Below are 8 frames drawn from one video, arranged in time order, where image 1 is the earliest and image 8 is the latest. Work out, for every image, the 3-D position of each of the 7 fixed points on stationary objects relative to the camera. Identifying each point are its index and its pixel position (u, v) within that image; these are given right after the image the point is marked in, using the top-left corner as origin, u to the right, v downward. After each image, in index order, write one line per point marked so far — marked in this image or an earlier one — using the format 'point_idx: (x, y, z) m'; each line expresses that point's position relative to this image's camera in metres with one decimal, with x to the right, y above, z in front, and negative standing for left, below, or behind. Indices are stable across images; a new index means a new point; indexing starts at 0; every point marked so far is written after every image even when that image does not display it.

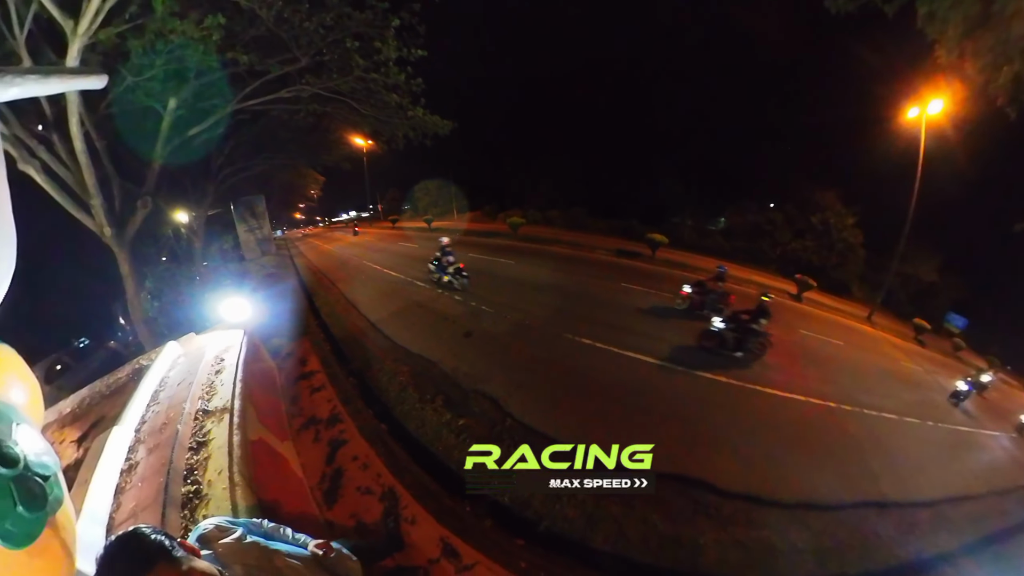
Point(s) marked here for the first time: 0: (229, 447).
0: (-1.8, -1.0, +2.6) m
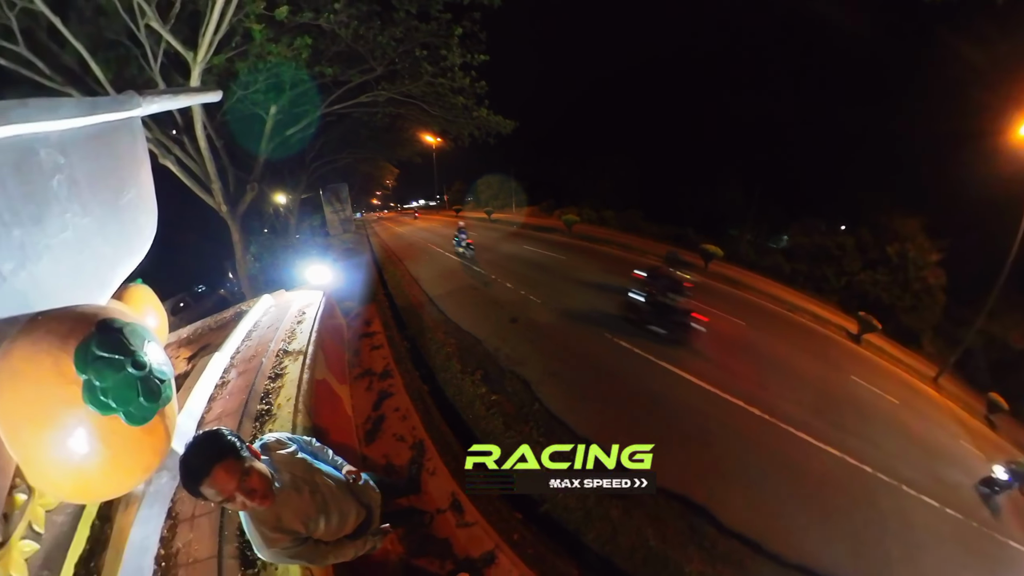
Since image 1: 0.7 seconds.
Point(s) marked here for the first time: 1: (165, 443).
0: (-1.7, -0.7, +3.3) m
1: (-1.5, -0.7, +2.0) m
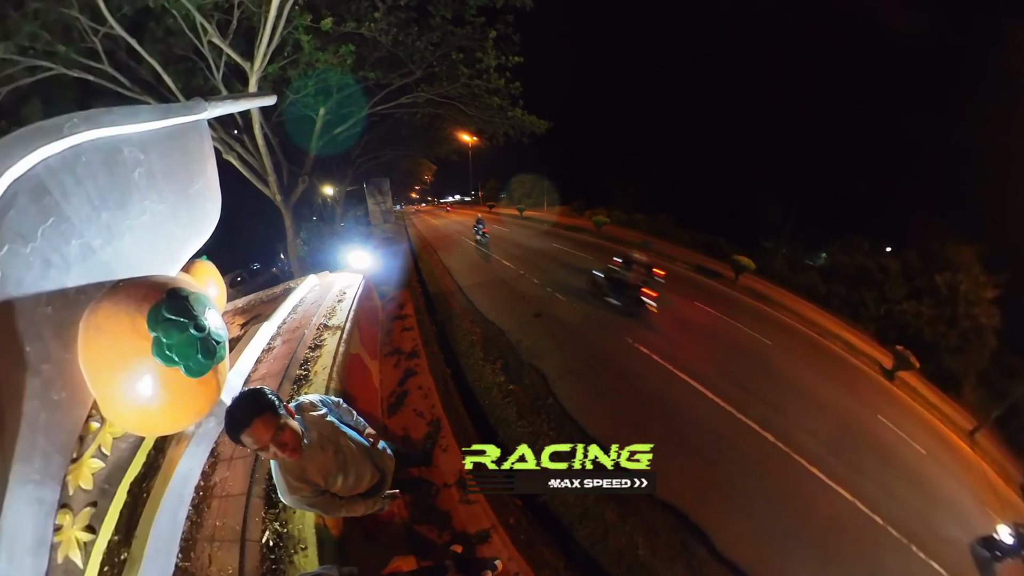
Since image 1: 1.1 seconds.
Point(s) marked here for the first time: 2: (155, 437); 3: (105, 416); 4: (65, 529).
0: (-1.5, -0.6, +3.7) m
1: (-1.6, -0.5, +2.4) m
2: (-1.8, -0.8, +2.2) m
3: (-1.8, -0.6, +2.0) m
4: (-1.7, -0.9, +1.7) m
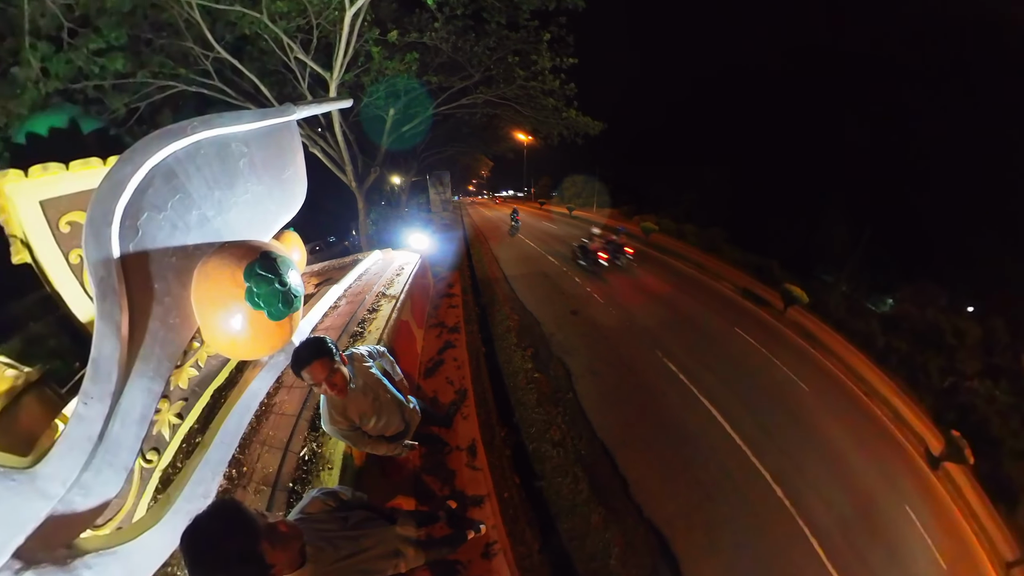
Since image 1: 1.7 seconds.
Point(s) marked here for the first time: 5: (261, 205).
0: (-1.2, -0.3, +4.3) m
1: (-1.6, -0.3, +3.1) m
2: (-1.9, -0.5, +3.0) m
3: (-1.9, -0.3, +2.7) m
4: (-2.0, -0.7, +2.5) m
5: (-1.8, +0.6, +3.1) m
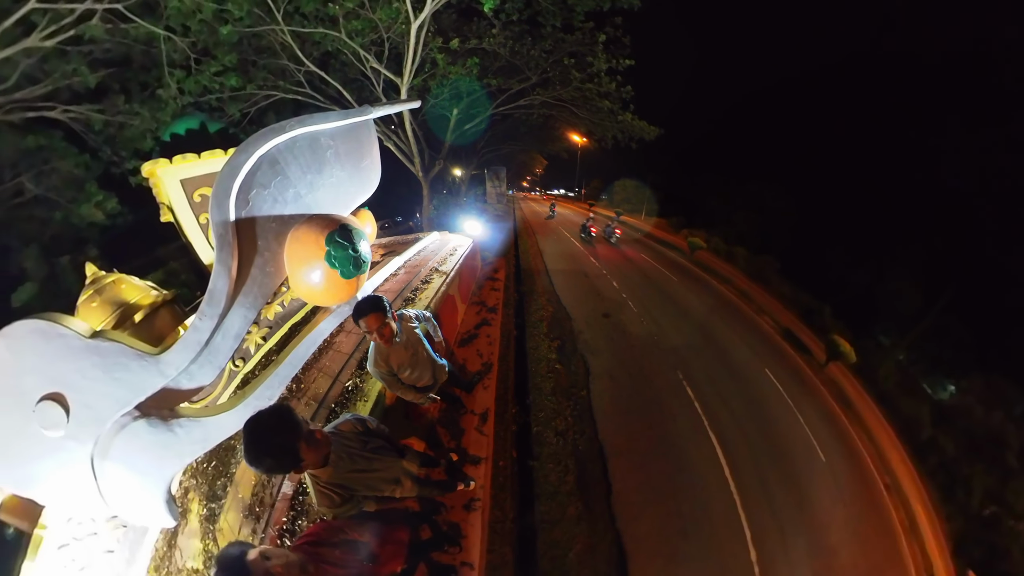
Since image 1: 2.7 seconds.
0: (-0.7, 0.0, +4.9) m
1: (-1.4, 0.0, +3.8) m
2: (-1.8, -0.2, +3.8) m
3: (-1.9, 0.0, +3.6) m
4: (-2.1, -0.4, +3.4) m
5: (-1.5, +0.9, +3.8) m
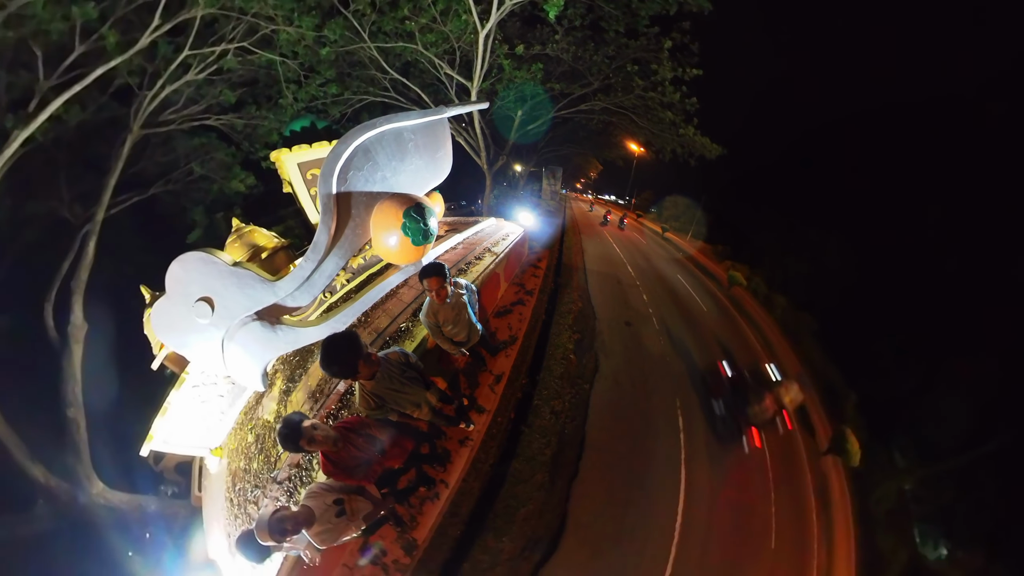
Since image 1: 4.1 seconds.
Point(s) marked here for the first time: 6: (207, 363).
0: (0.0, +0.3, +5.5) m
1: (-1.1, +0.4, +4.8) m
2: (-1.4, +0.3, +4.9) m
3: (-1.6, +0.5, +4.7) m
4: (-1.9, +0.2, +4.7) m
5: (-1.0, +1.3, +4.7) m
6: (-2.6, -0.7, +3.7) m
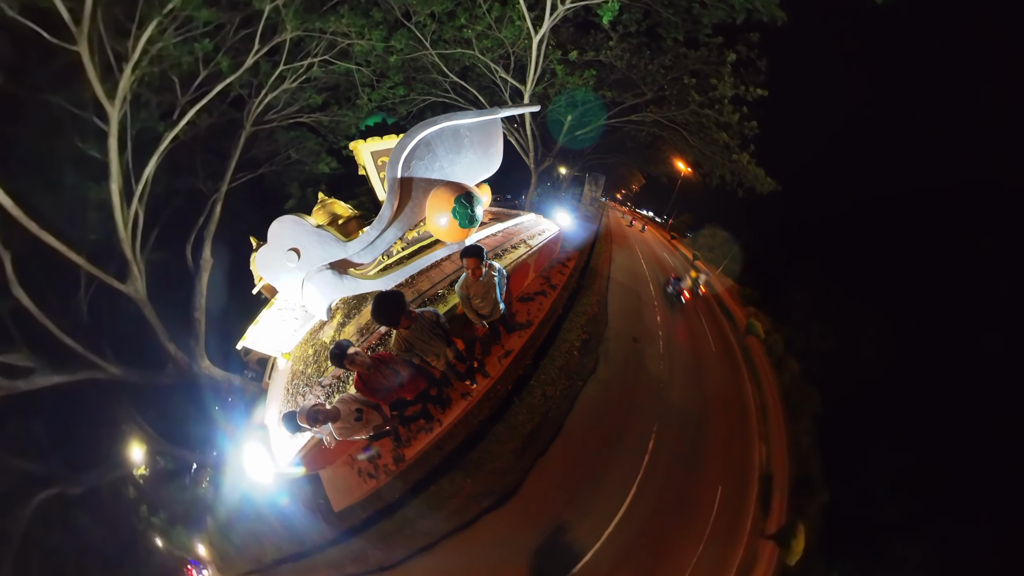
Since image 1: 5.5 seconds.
0: (+0.5, +0.5, +6.1) m
1: (-0.7, +0.7, +5.6) m
2: (-1.0, +0.7, +5.9) m
3: (-1.2, +0.9, +5.7) m
4: (-1.5, +0.6, +5.8) m
5: (-0.5, +1.6, +5.3) m
6: (-2.7, -0.1, +5.2) m
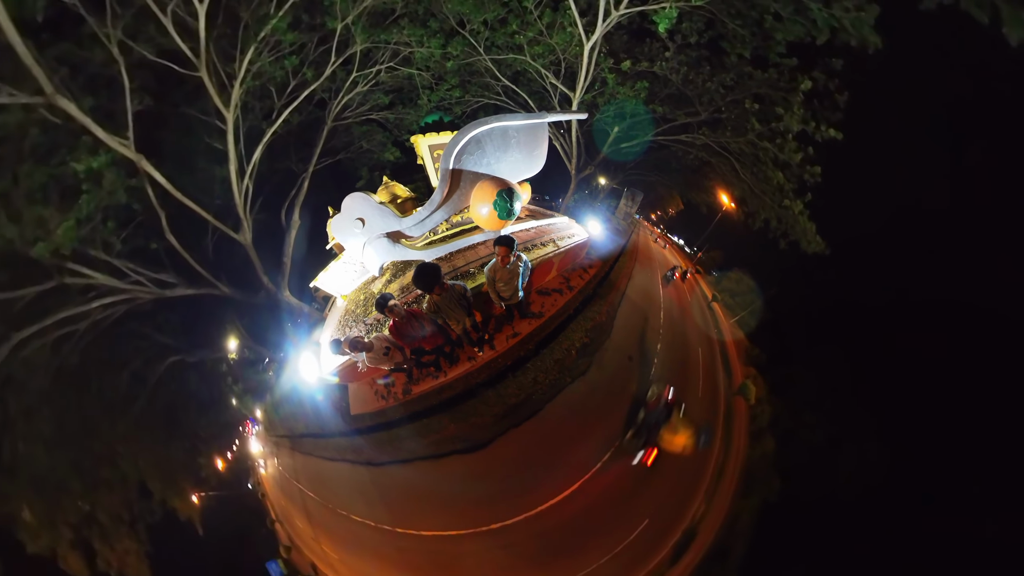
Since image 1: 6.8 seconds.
0: (+0.9, +0.5, +6.2) m
1: (-0.3, +0.9, +6.2) m
2: (-0.4, +1.0, +6.5) m
3: (-0.6, +1.2, +6.3) m
4: (-1.0, +1.1, +6.6) m
5: (0.0, +1.7, +5.7) m
6: (-2.4, +0.6, +6.6) m
